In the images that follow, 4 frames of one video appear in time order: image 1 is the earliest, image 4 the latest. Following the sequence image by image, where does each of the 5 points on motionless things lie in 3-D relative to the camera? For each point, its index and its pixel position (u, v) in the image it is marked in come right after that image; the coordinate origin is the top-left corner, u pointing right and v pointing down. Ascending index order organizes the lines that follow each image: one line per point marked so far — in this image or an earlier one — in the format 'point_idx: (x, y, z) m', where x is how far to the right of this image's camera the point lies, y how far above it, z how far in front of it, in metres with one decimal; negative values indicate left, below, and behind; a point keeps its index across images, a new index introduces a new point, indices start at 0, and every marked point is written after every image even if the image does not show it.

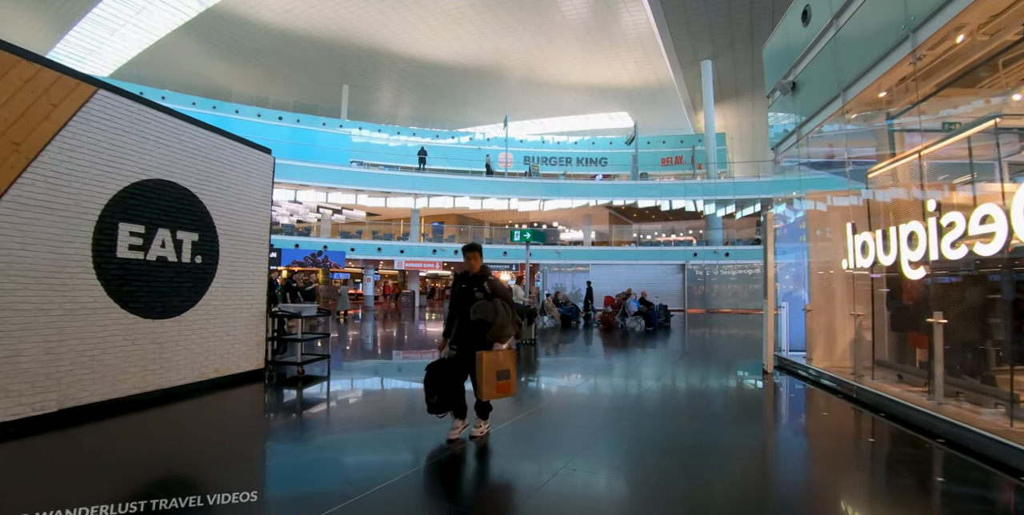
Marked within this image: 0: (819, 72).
0: (+4.4, +2.7, +6.9) m
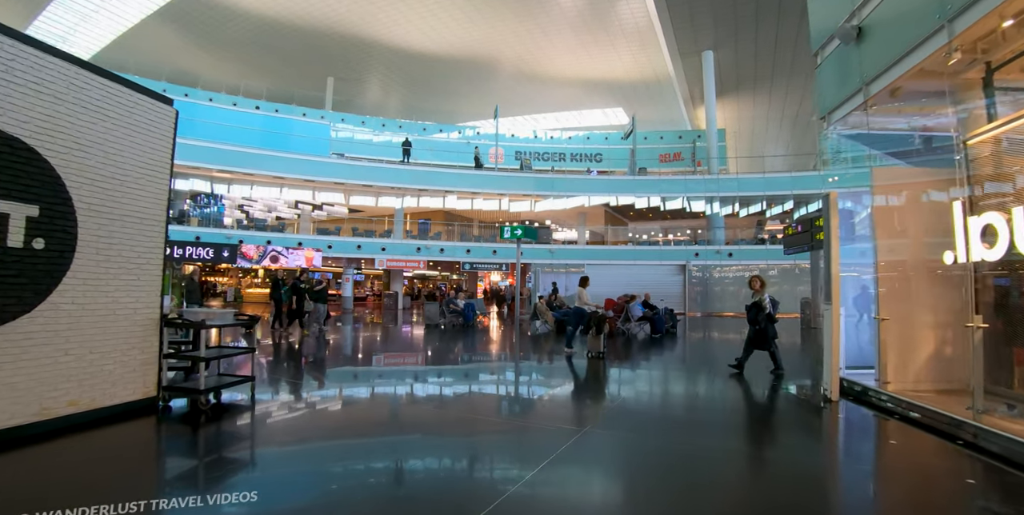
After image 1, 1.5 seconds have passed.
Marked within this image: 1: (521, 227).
0: (+4.3, +2.7, +5.4) m
1: (+0.4, +1.2, +18.5) m
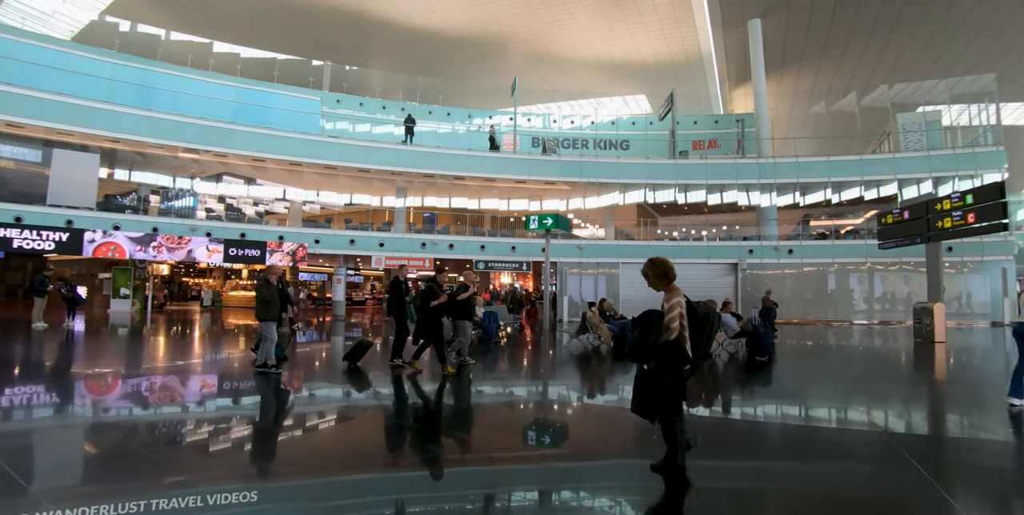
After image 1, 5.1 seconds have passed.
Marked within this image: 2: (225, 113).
0: (+5.0, +2.9, +2.0) m
1: (+1.2, +1.3, +15.1) m
2: (-11.8, +6.0, +19.9) m
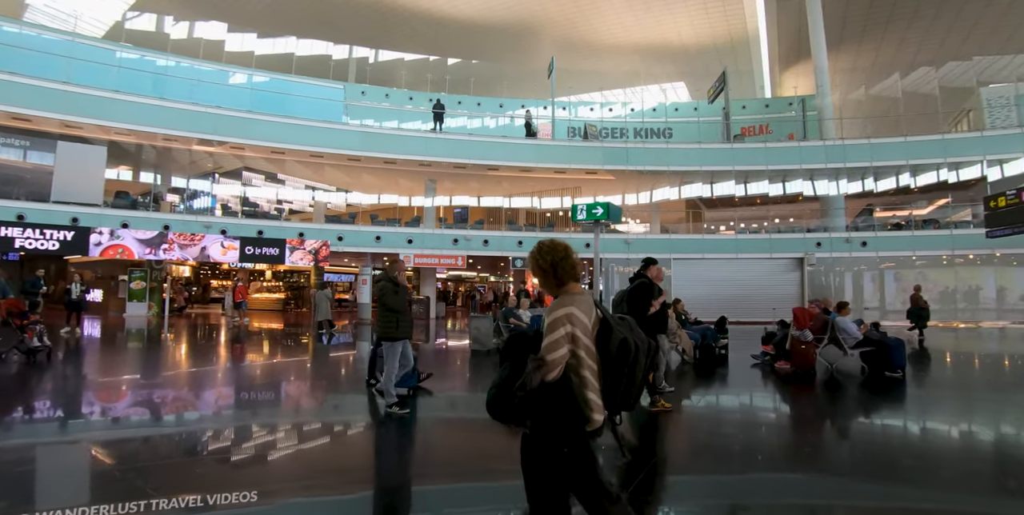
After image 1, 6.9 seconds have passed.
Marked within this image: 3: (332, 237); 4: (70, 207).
0: (+5.5, +3.1, +0.2) m
1: (+2.4, +1.4, +13.4) m
2: (-10.5, +6.0, +18.8) m
3: (-7.2, +0.7, +19.7) m
4: (-14.6, +1.7, +16.1) m
